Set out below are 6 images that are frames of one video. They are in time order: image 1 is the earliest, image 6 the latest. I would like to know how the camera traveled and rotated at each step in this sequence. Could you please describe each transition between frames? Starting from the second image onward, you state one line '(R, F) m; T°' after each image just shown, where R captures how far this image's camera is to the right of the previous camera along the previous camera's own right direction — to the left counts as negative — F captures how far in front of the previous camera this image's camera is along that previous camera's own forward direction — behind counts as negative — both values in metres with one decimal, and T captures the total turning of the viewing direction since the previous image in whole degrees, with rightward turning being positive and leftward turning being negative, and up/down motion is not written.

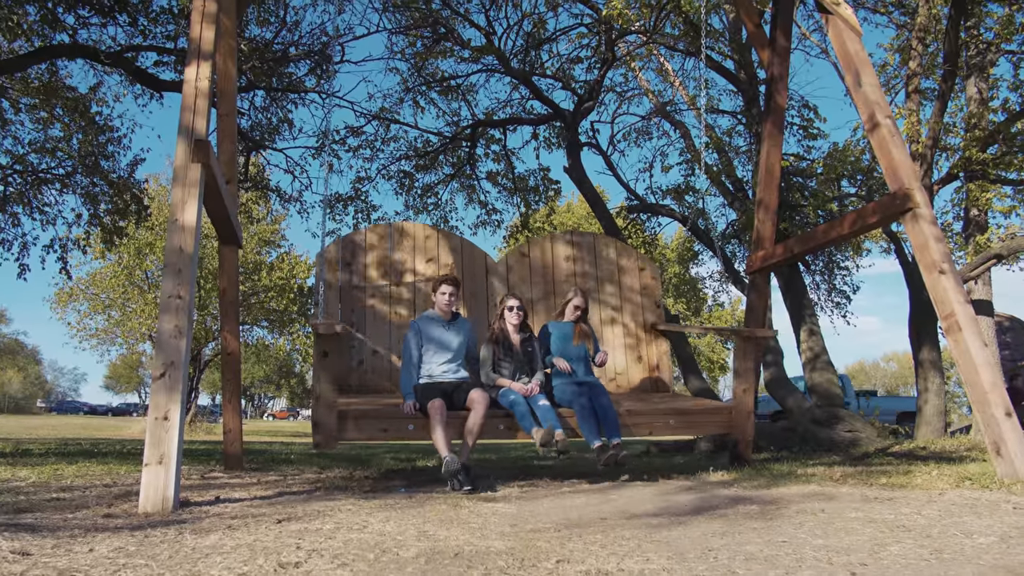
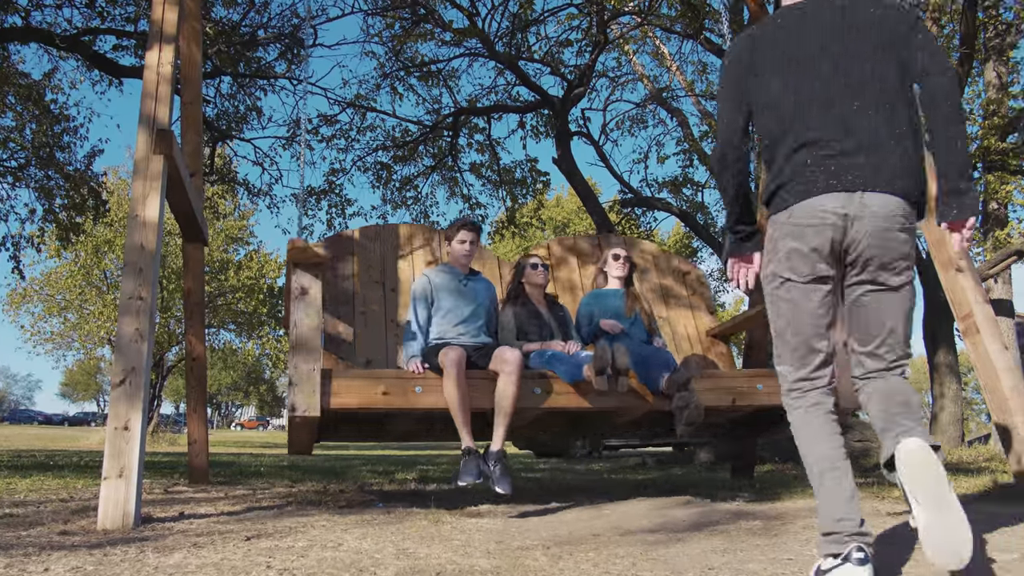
(+0.1, +0.3) m; 0°
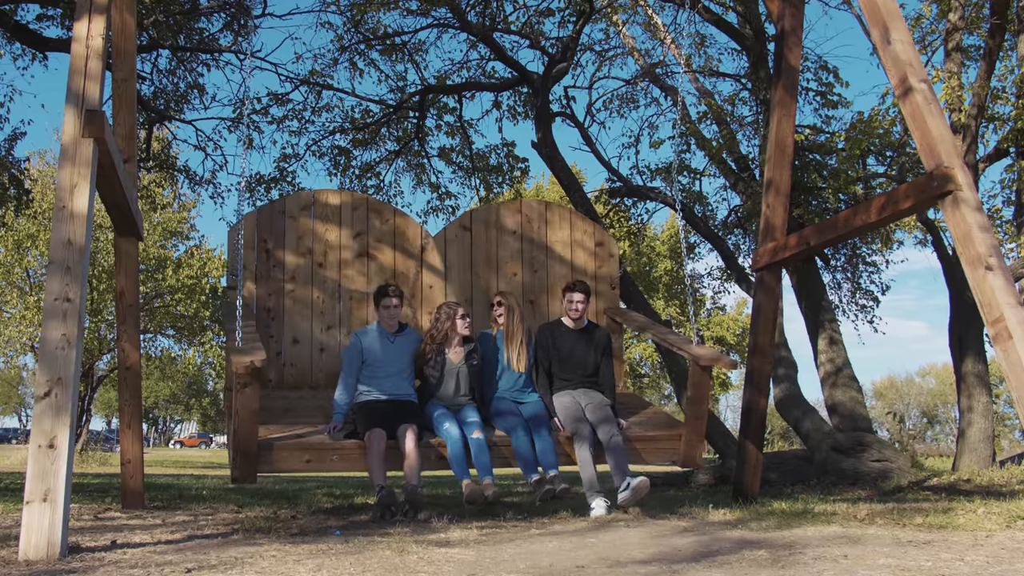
(+0.1, +0.5) m; 0°
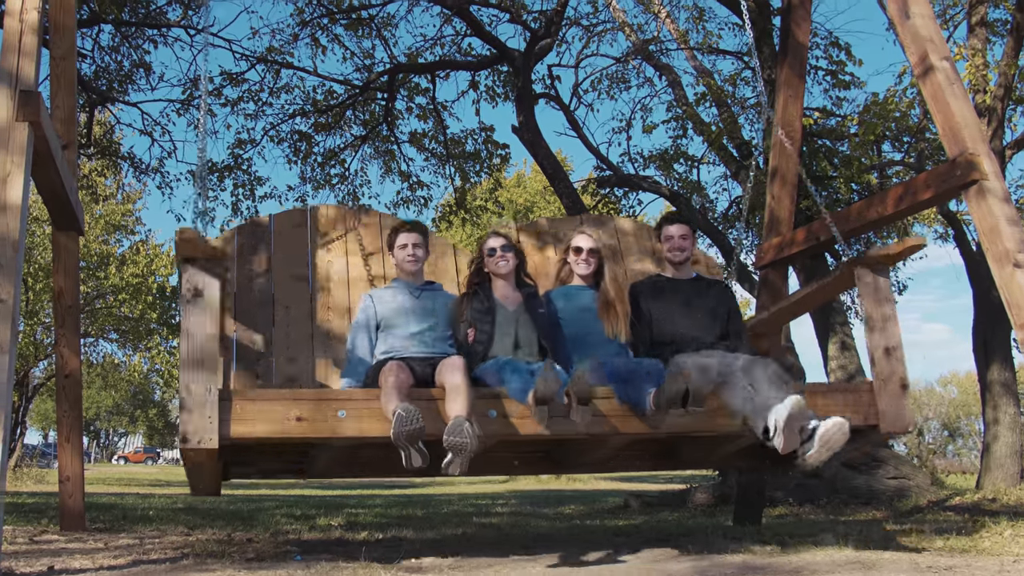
(+0.1, +0.4) m; 0°
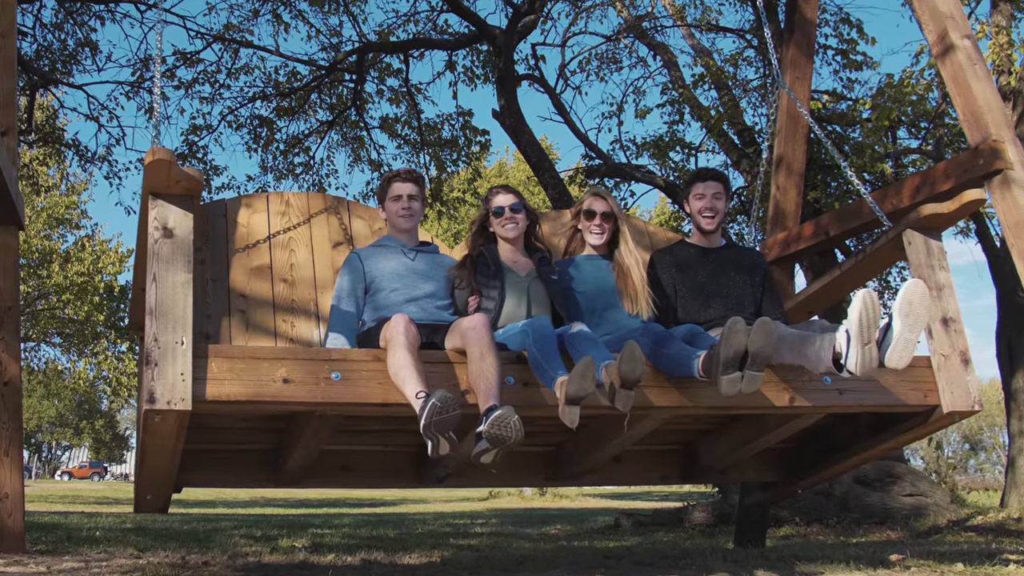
(+0.1, +0.3) m; 0°
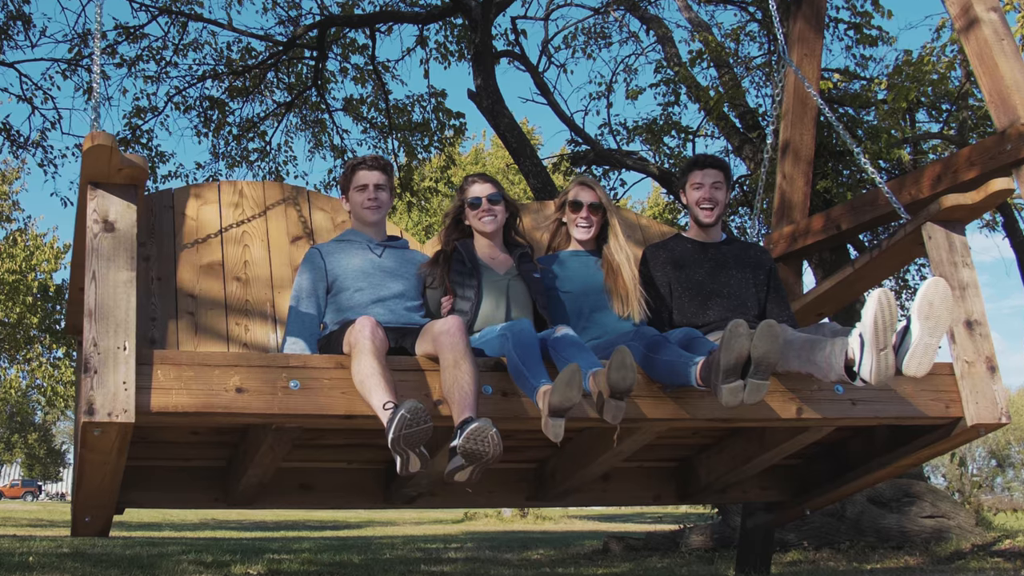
(+0.1, +0.3) m; 0°
